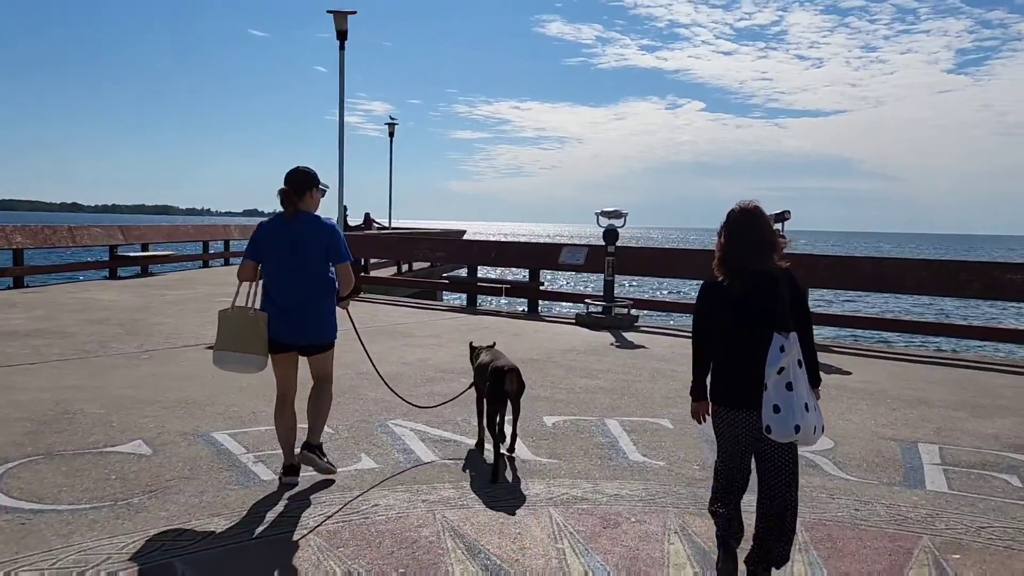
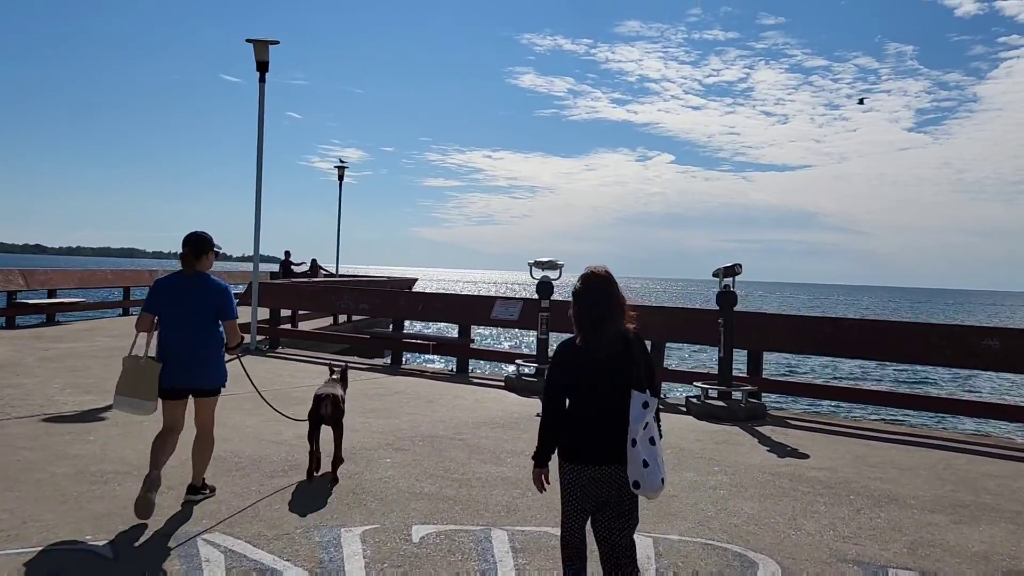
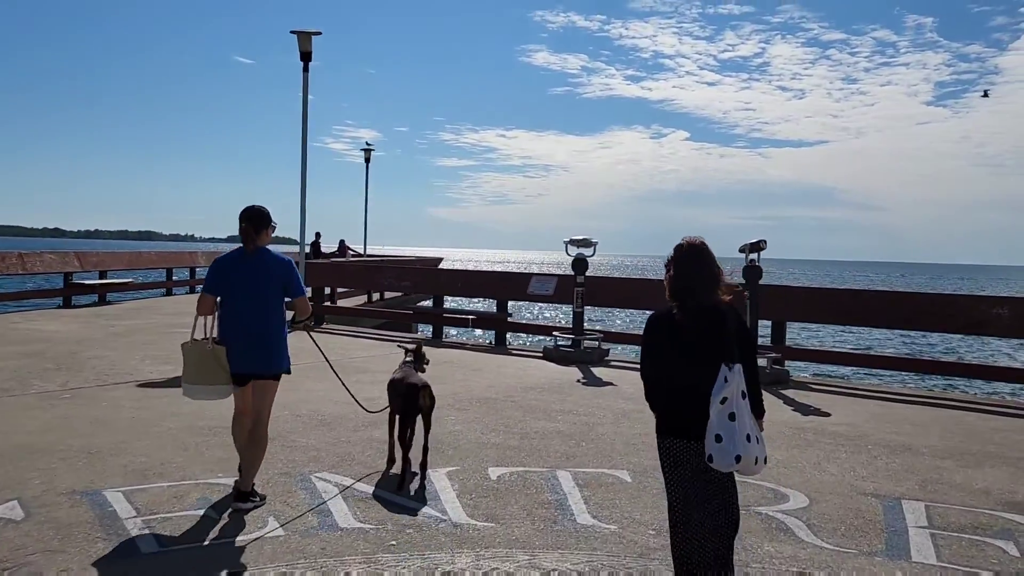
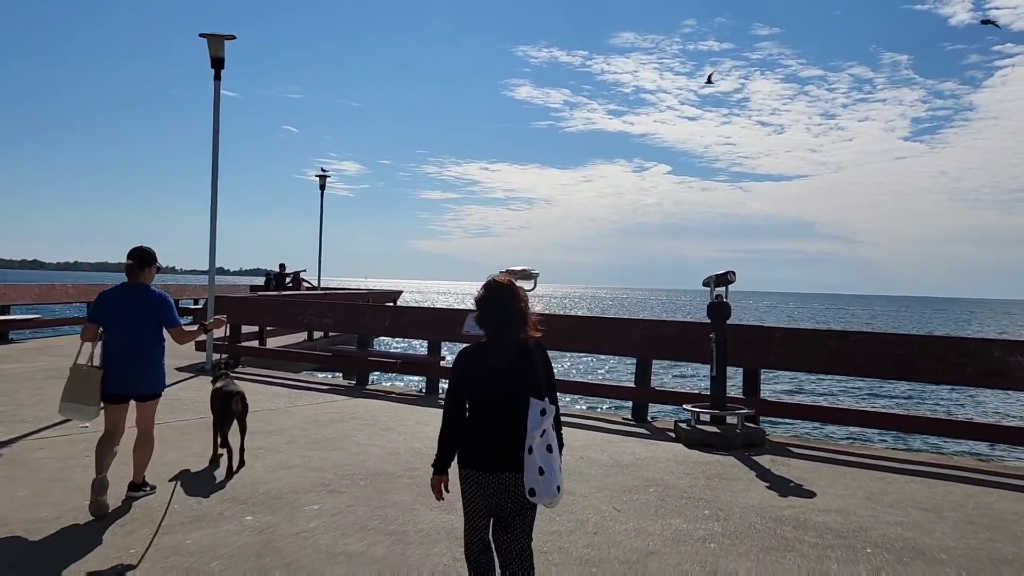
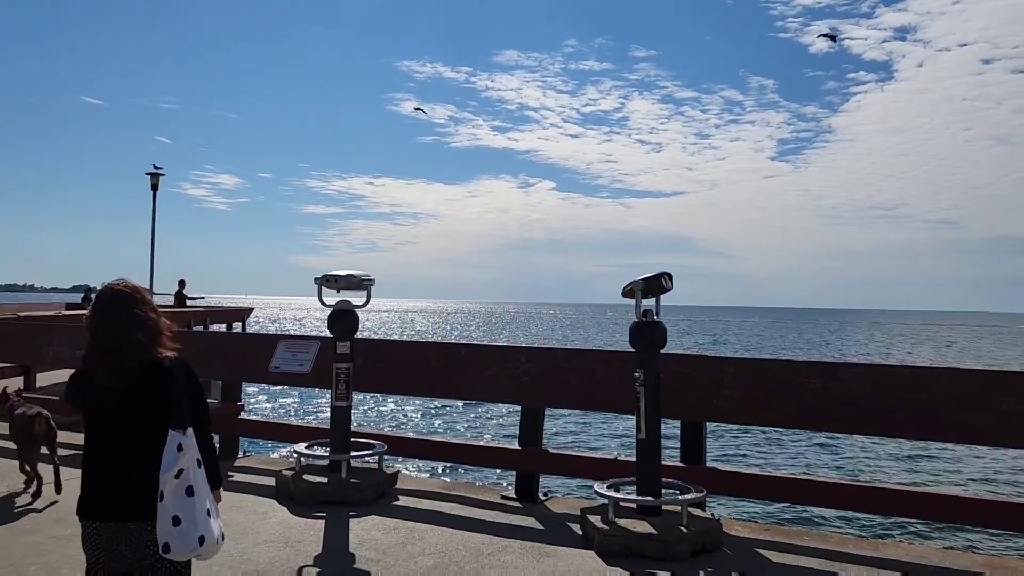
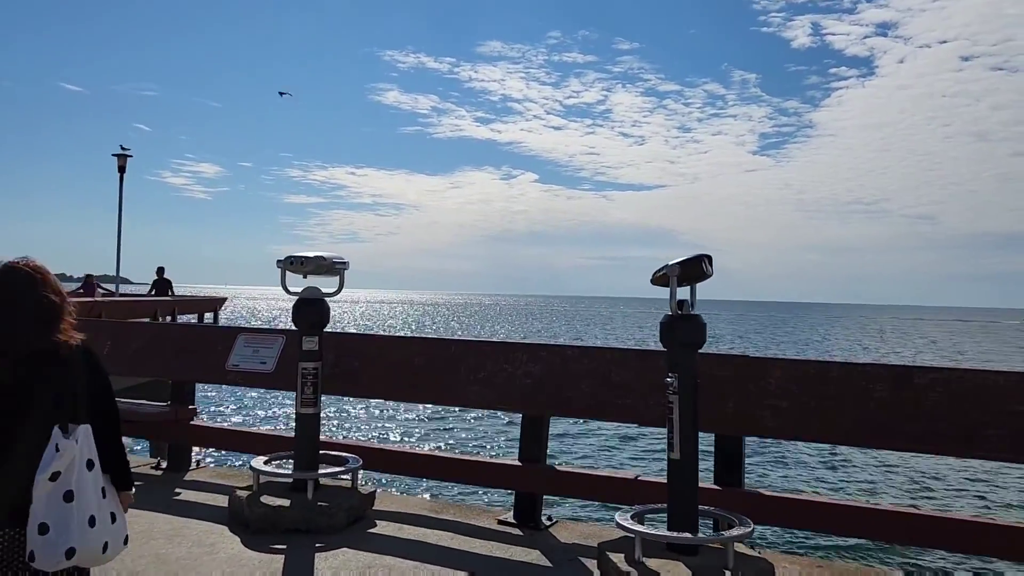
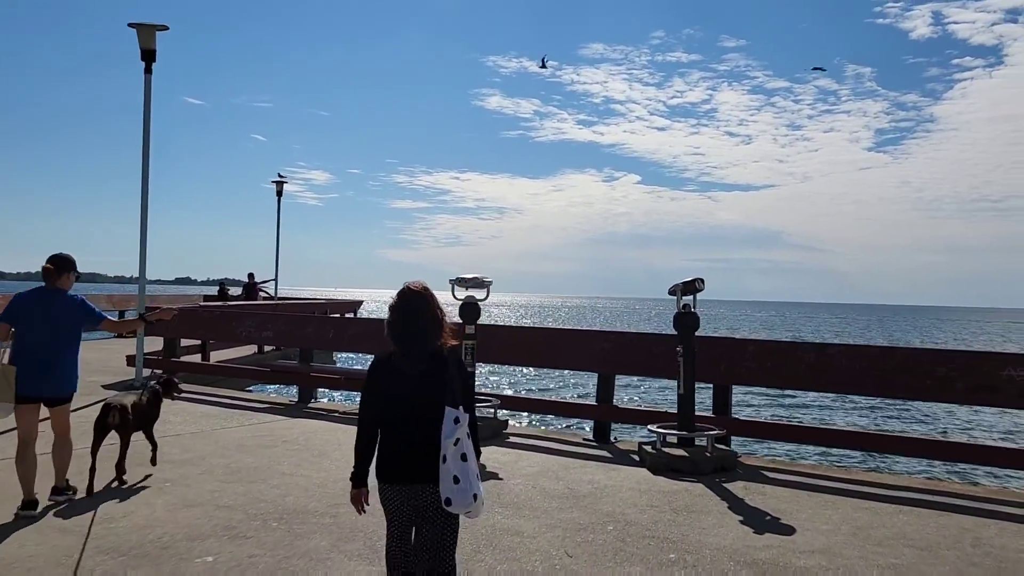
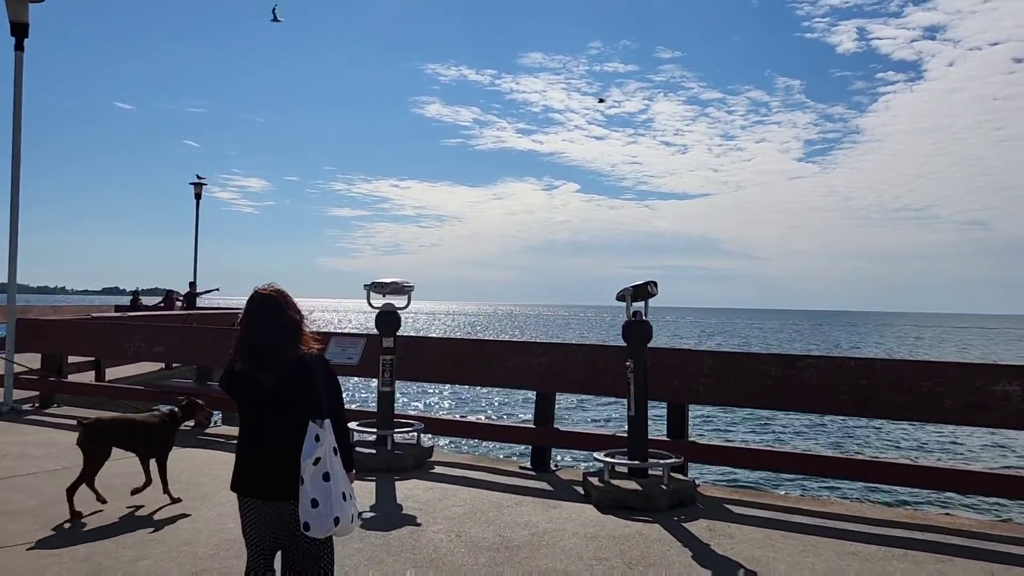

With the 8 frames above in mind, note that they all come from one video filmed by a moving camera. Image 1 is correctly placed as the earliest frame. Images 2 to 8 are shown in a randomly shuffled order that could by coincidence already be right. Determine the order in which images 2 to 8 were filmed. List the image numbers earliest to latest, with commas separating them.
3, 2, 4, 7, 8, 5, 6
